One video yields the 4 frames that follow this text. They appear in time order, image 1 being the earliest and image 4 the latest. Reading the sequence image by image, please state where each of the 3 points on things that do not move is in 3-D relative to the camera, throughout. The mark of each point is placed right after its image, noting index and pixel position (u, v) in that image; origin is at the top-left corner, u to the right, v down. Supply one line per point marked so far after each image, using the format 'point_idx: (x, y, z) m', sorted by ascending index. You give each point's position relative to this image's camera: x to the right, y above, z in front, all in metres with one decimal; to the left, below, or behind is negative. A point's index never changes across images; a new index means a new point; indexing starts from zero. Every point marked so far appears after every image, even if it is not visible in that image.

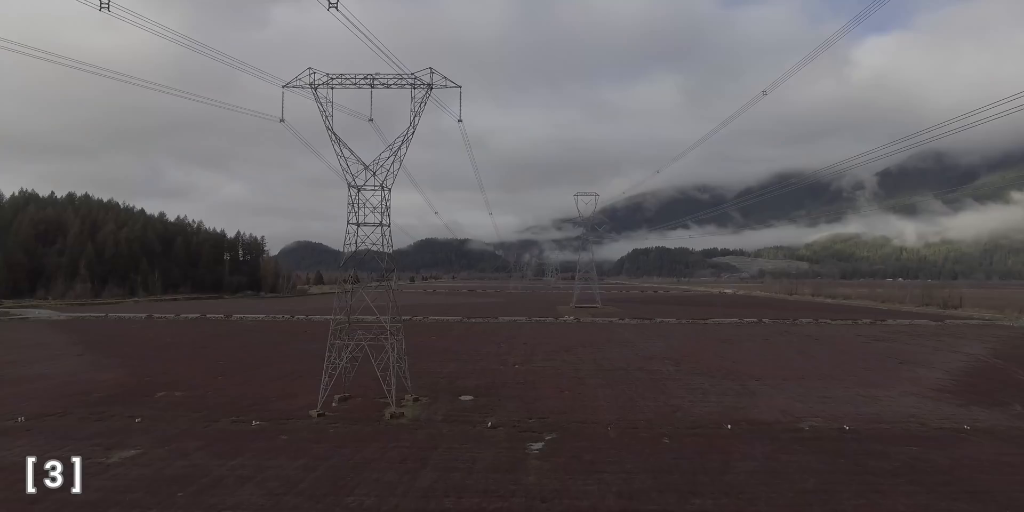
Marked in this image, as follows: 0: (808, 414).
0: (+6.5, -3.5, +11.7) m
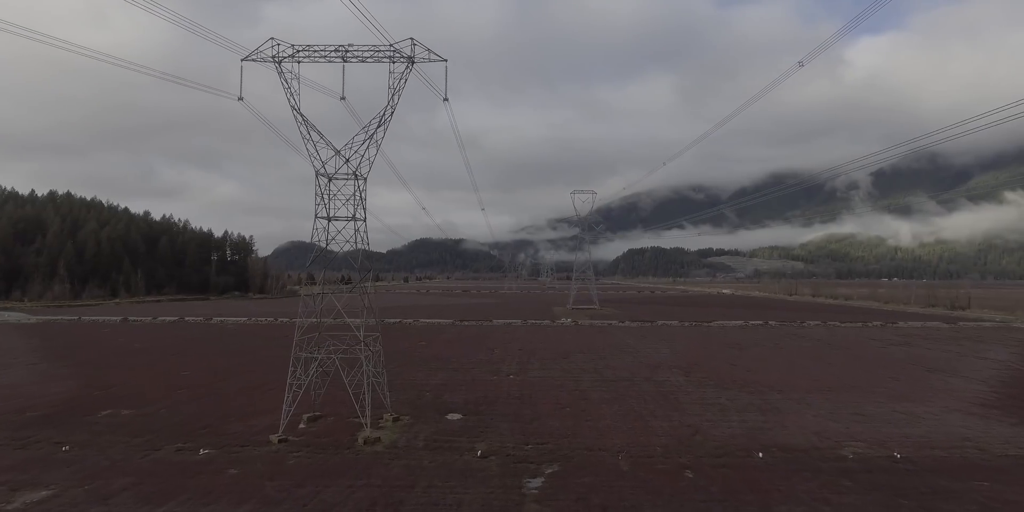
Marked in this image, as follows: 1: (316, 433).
0: (+6.4, -3.4, +10.2) m
1: (-3.8, -3.4, +10.3) m
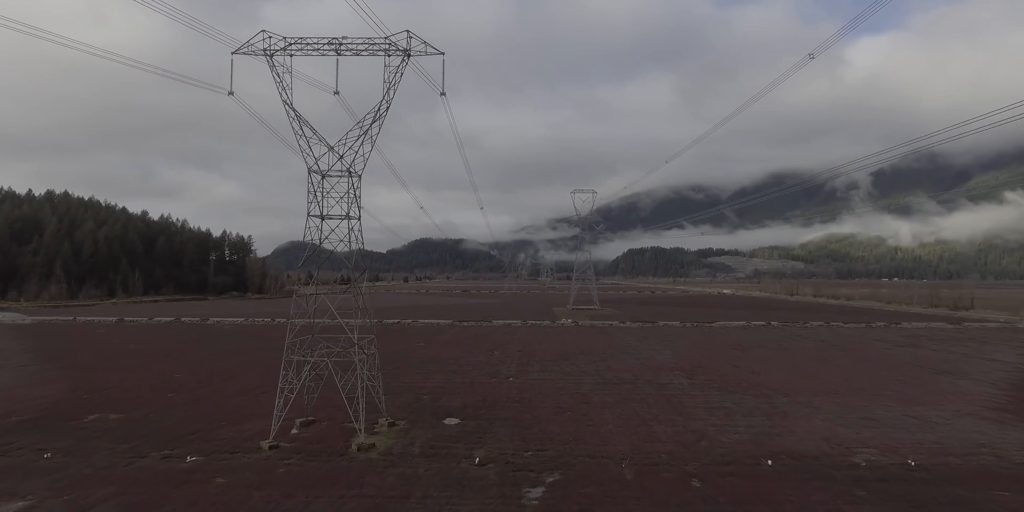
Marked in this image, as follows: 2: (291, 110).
0: (+6.4, -3.4, +9.8) m
1: (-3.8, -3.4, +9.9) m
2: (-4.2, +2.7, +10.1) m
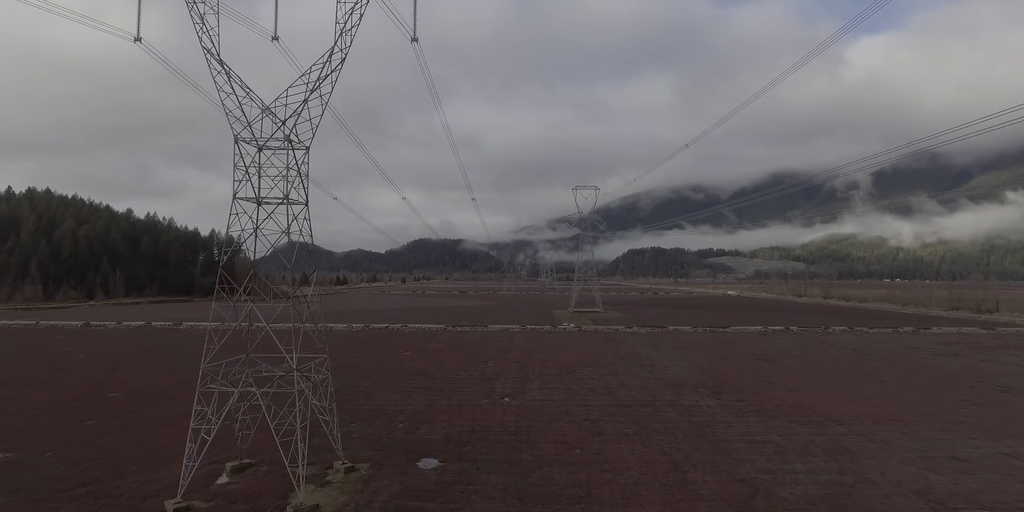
0: (+6.3, -3.4, +7.4) m
1: (-3.9, -3.3, +7.5) m
2: (-4.3, +2.8, +7.6) m
